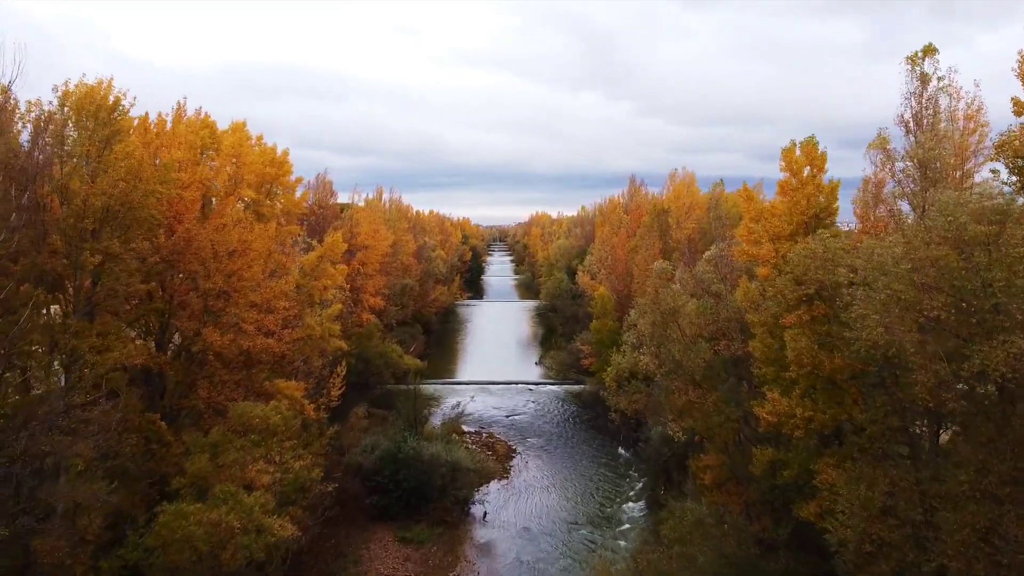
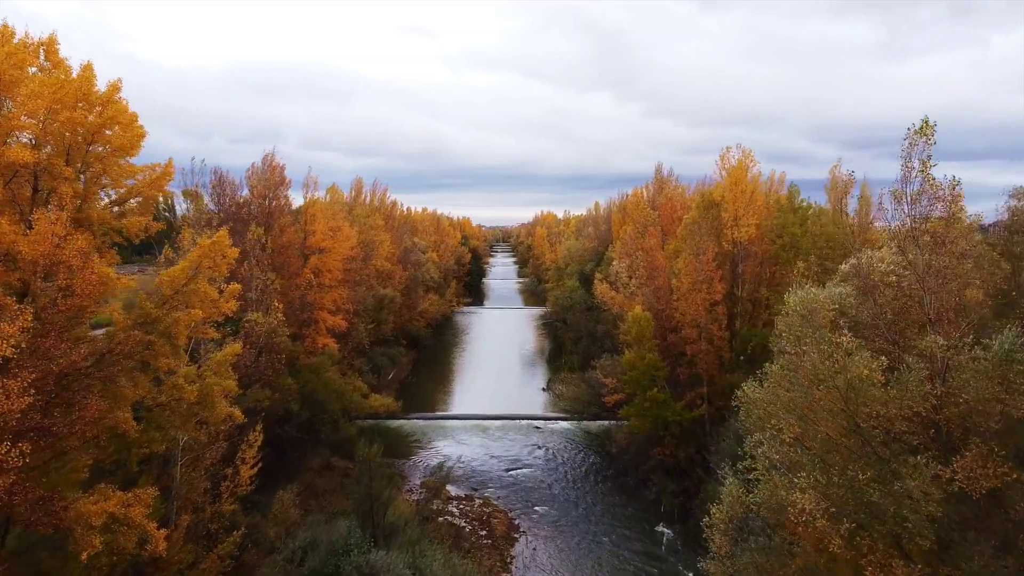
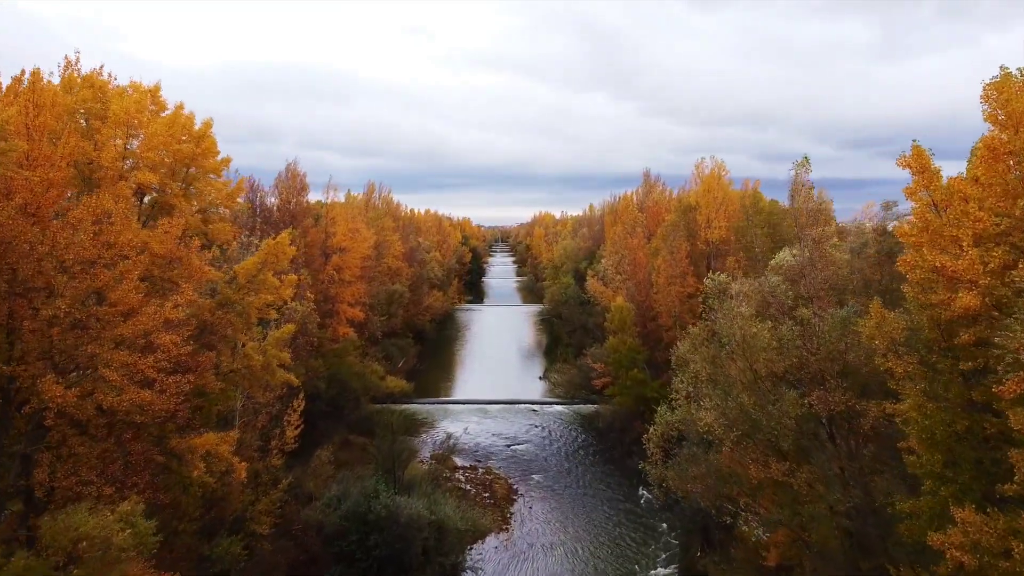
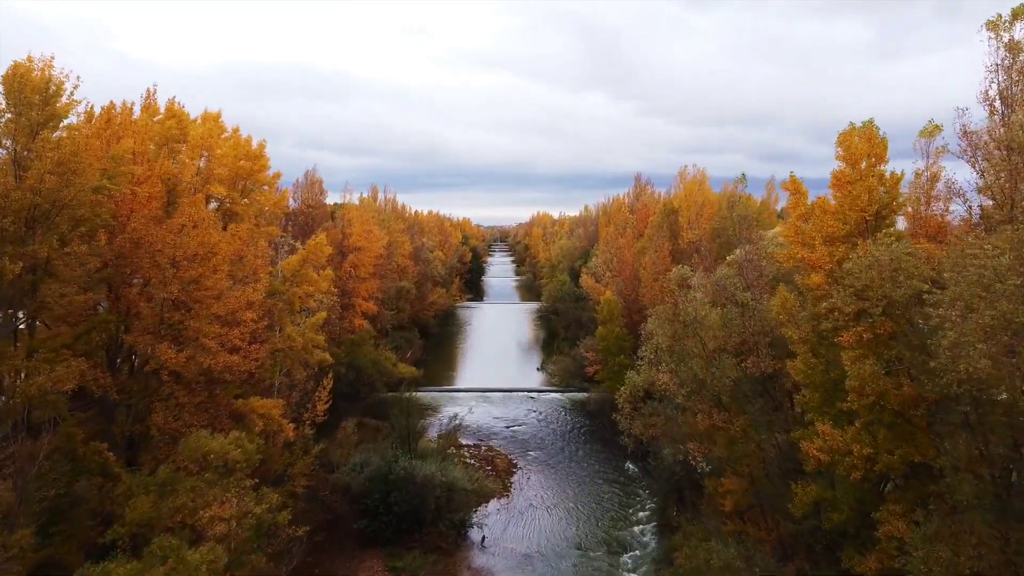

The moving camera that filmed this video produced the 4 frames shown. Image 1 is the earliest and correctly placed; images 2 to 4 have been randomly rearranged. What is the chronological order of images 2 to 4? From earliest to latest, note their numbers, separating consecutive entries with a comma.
4, 3, 2
